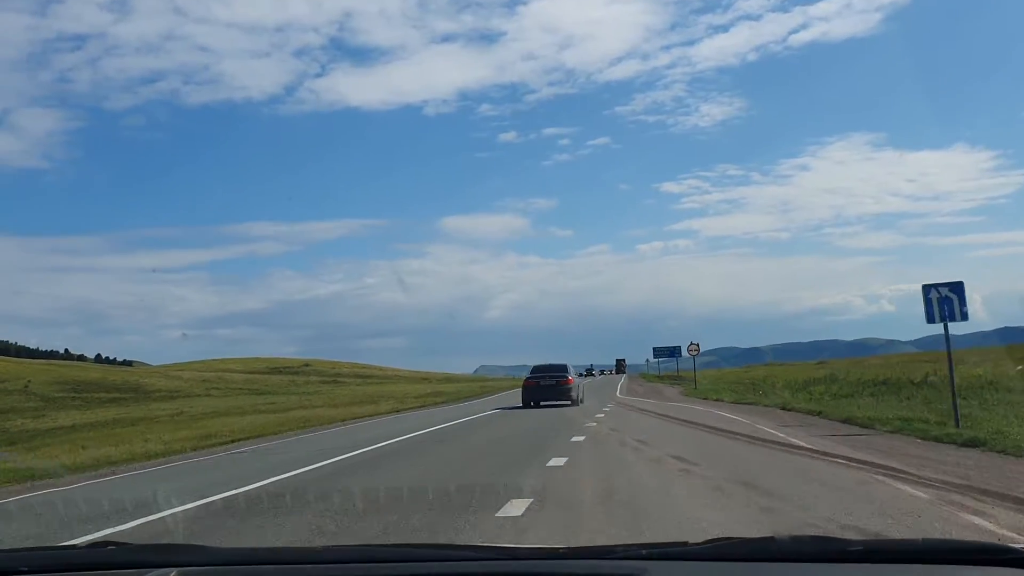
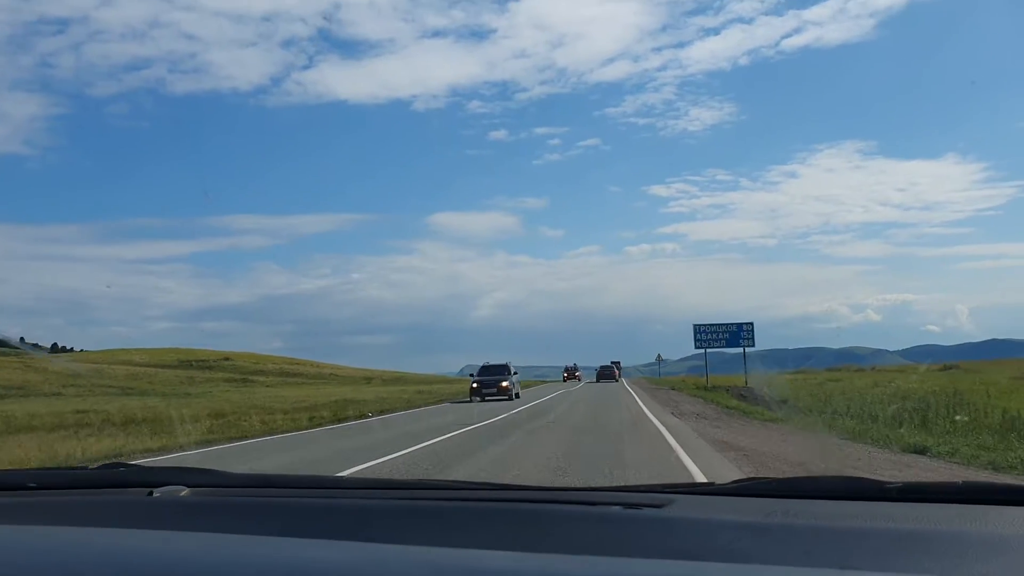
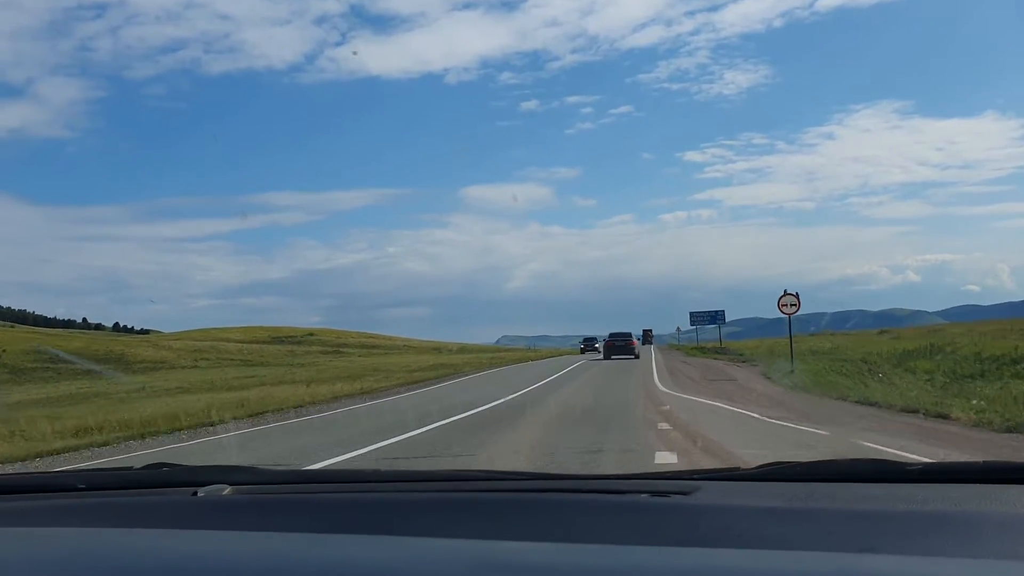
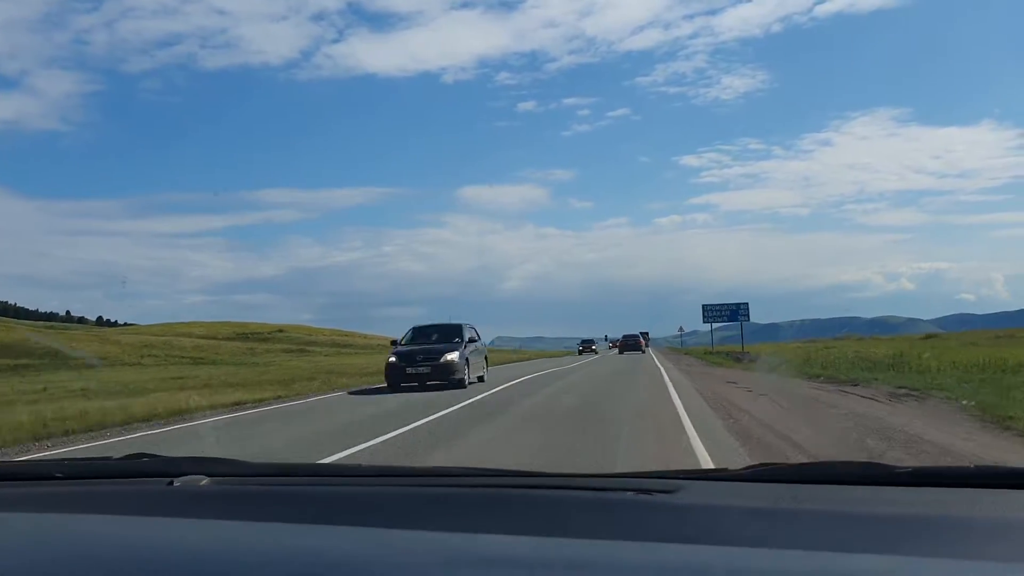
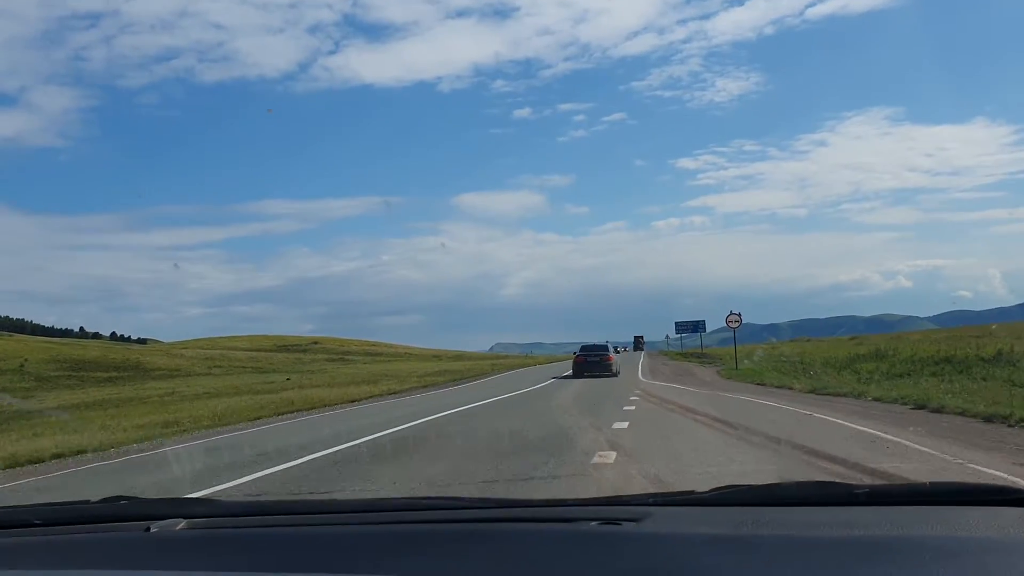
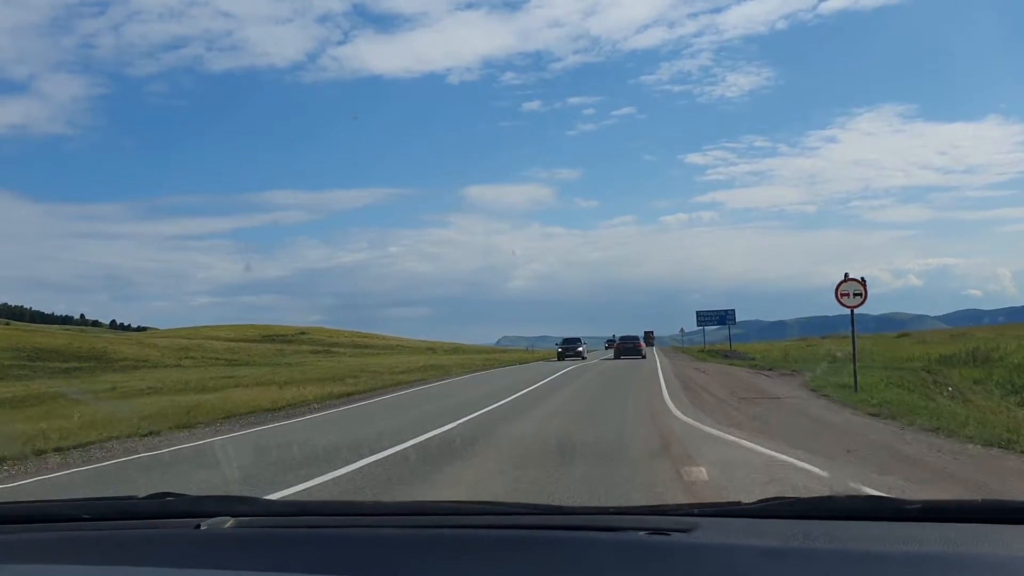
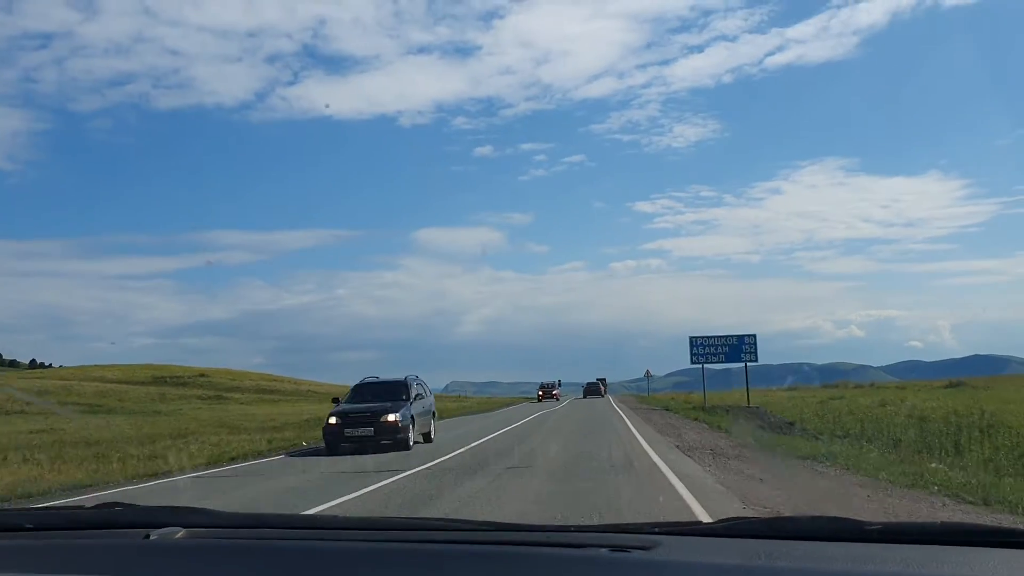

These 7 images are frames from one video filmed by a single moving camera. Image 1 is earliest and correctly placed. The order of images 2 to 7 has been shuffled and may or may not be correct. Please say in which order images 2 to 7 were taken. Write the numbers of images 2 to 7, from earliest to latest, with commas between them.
5, 3, 6, 4, 2, 7
